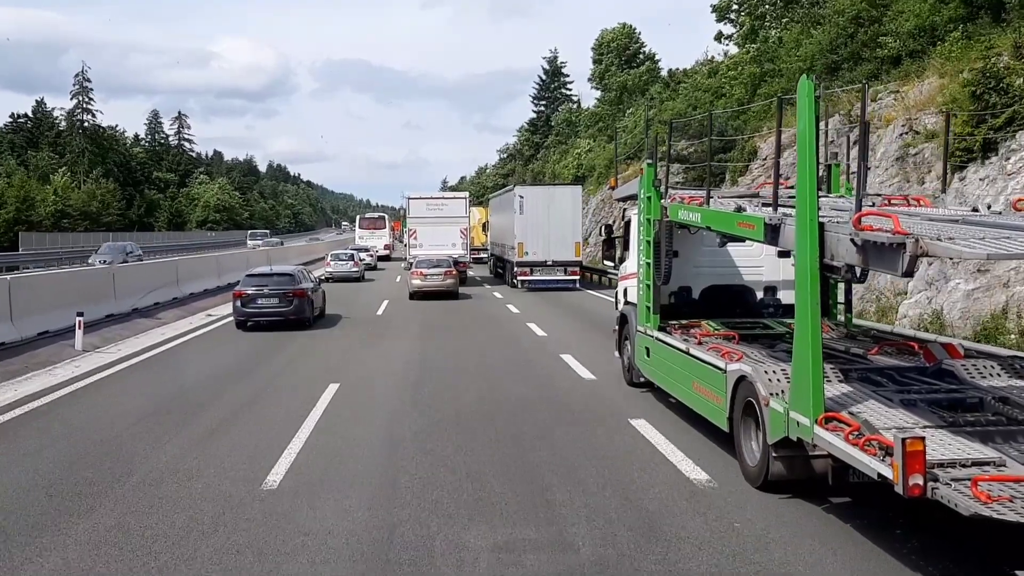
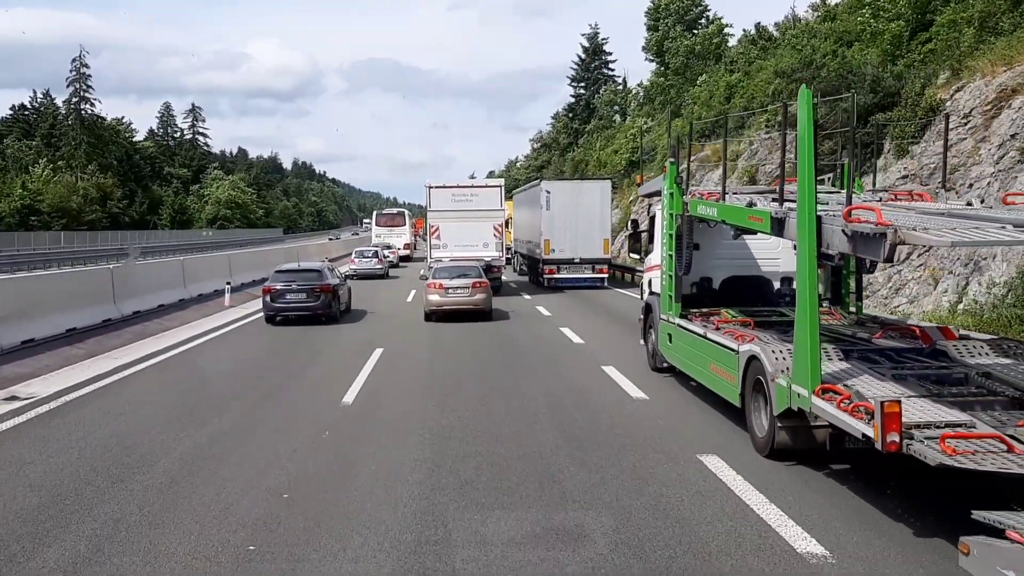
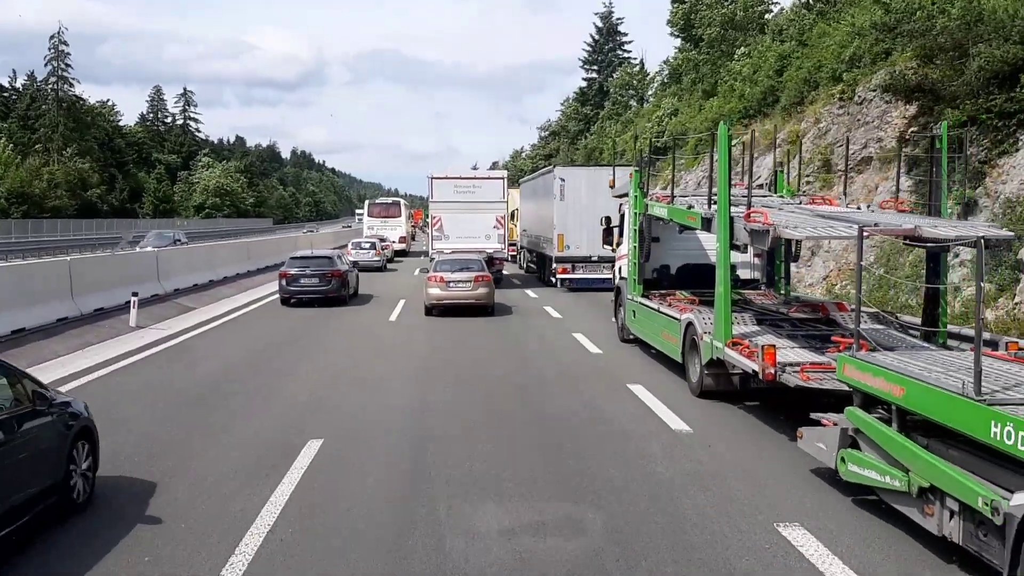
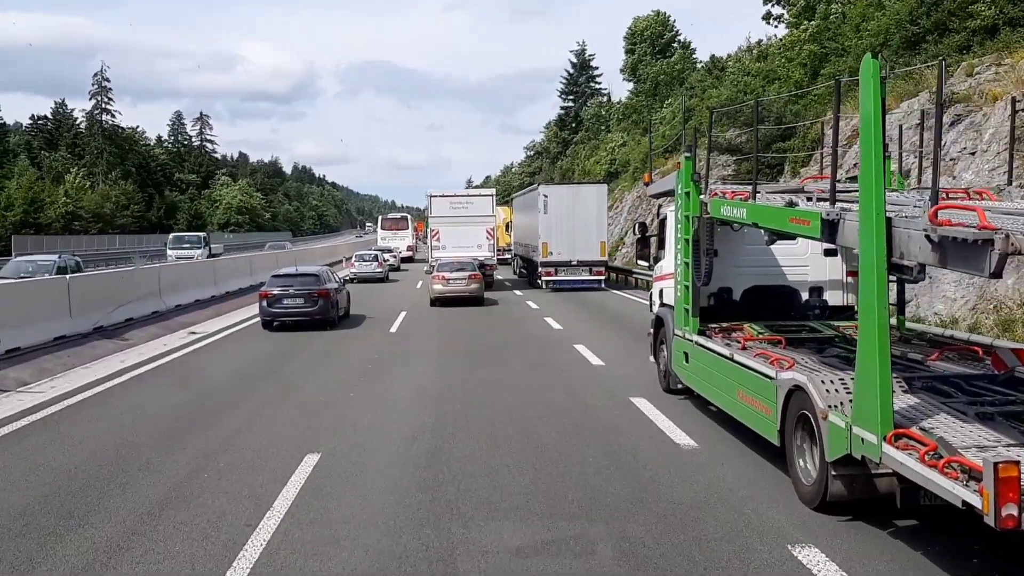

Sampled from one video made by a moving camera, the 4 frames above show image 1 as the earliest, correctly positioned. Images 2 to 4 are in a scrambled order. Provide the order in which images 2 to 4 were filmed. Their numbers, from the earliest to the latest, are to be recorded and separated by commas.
4, 2, 3
